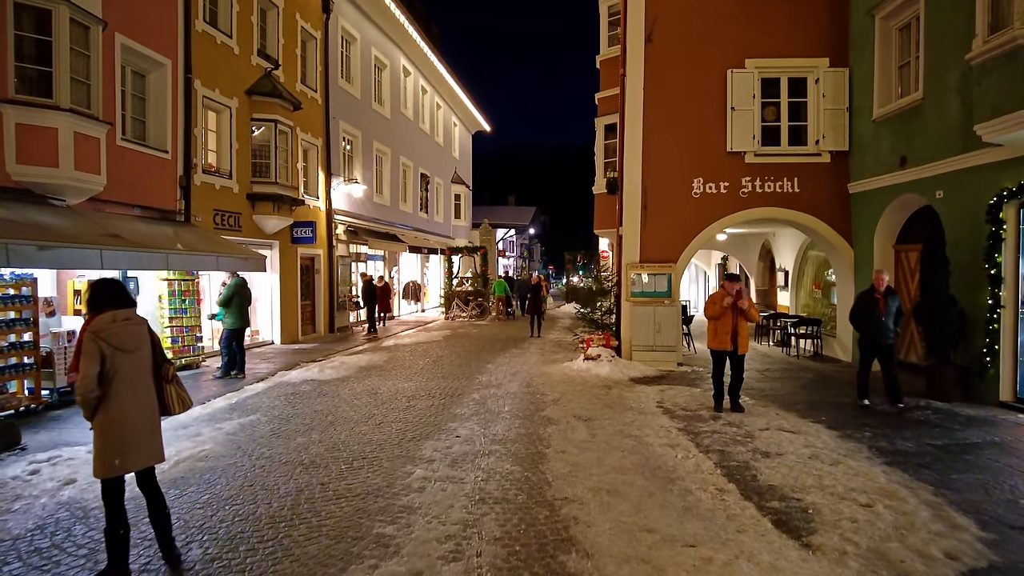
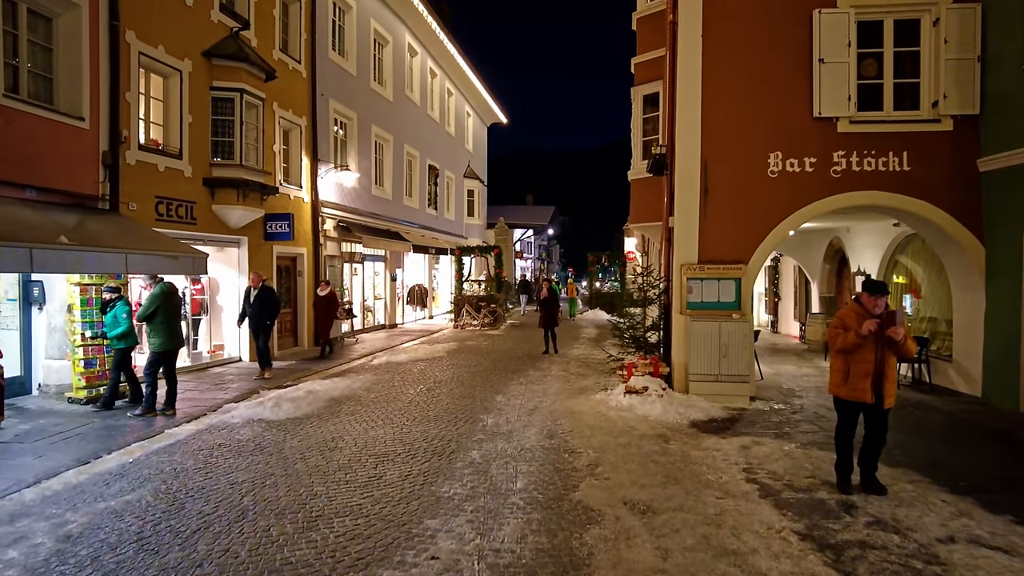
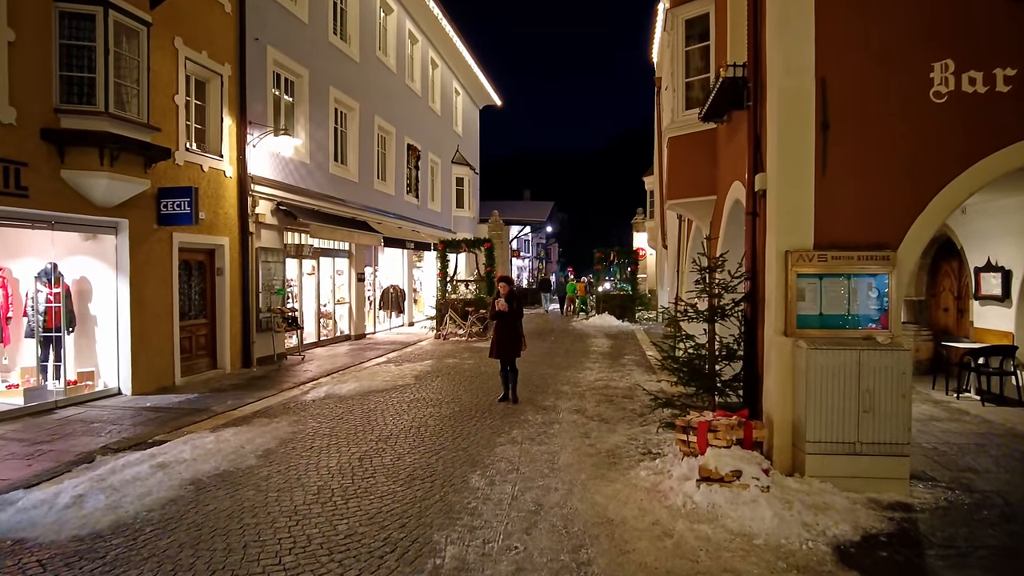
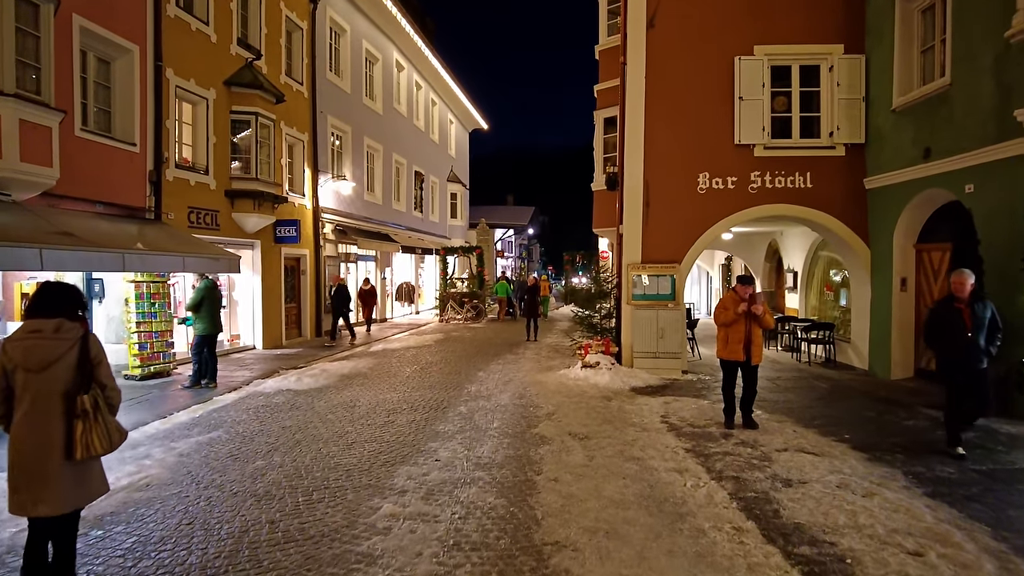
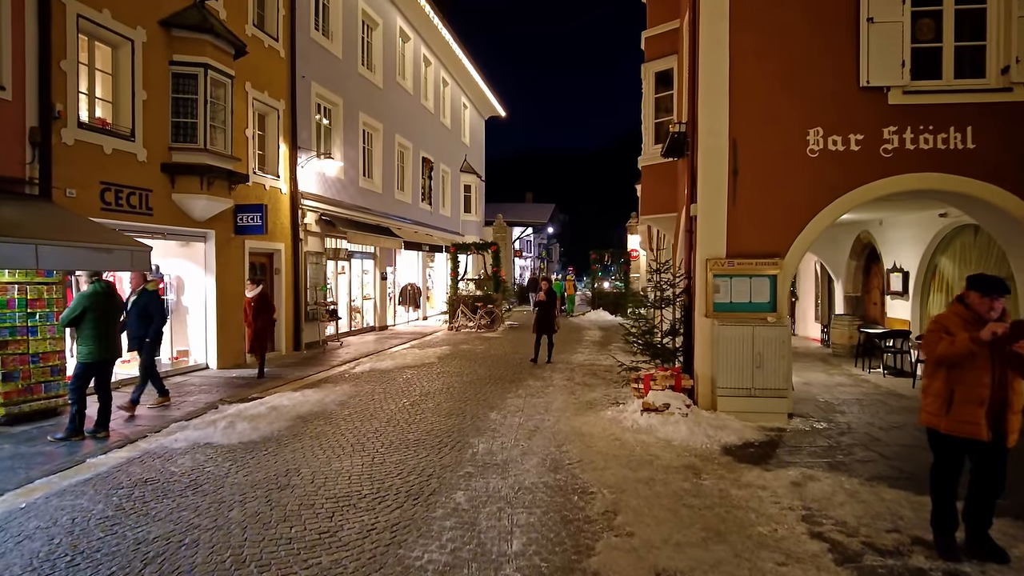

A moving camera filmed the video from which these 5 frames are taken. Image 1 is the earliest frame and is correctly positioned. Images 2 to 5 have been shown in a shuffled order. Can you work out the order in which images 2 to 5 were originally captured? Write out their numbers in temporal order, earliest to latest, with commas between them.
4, 2, 5, 3
